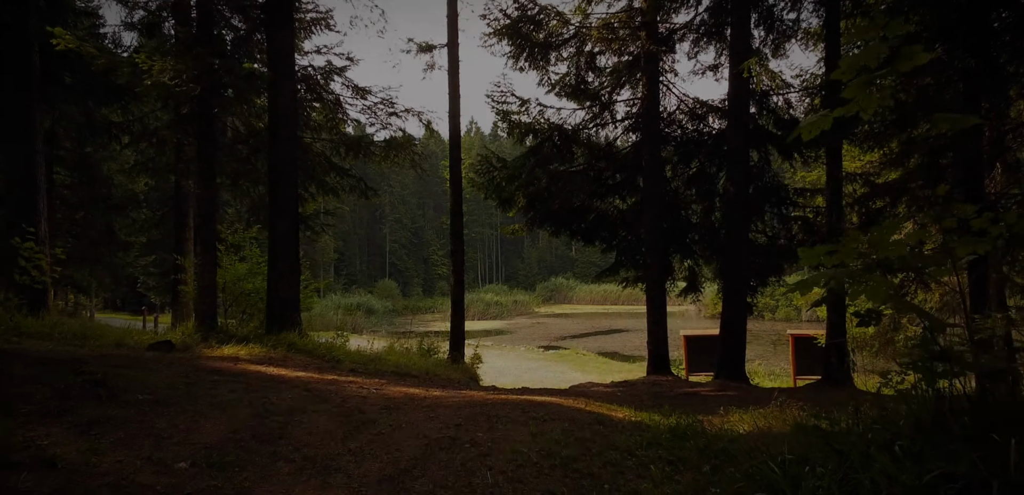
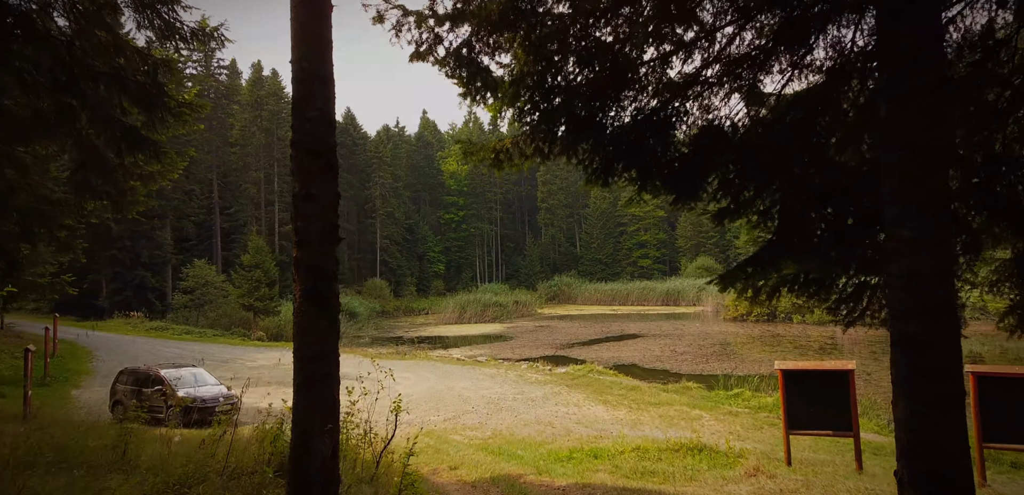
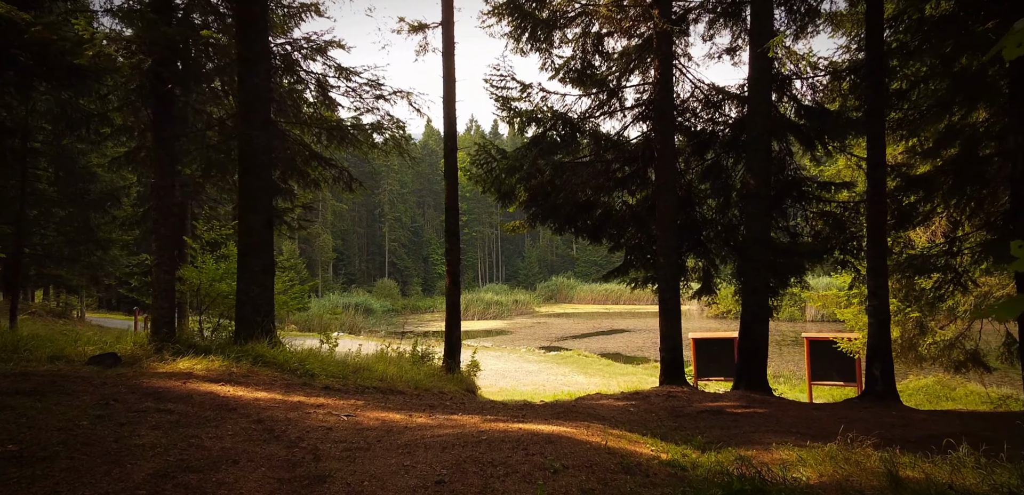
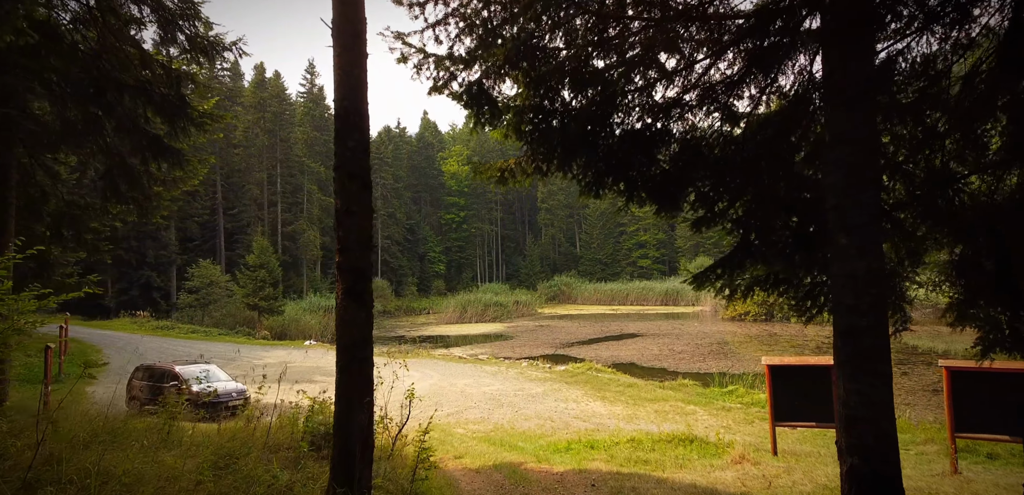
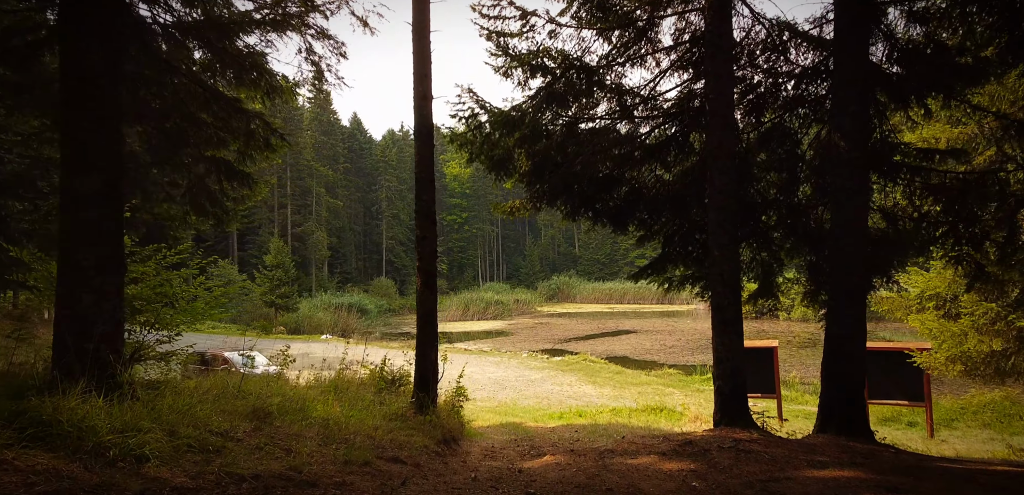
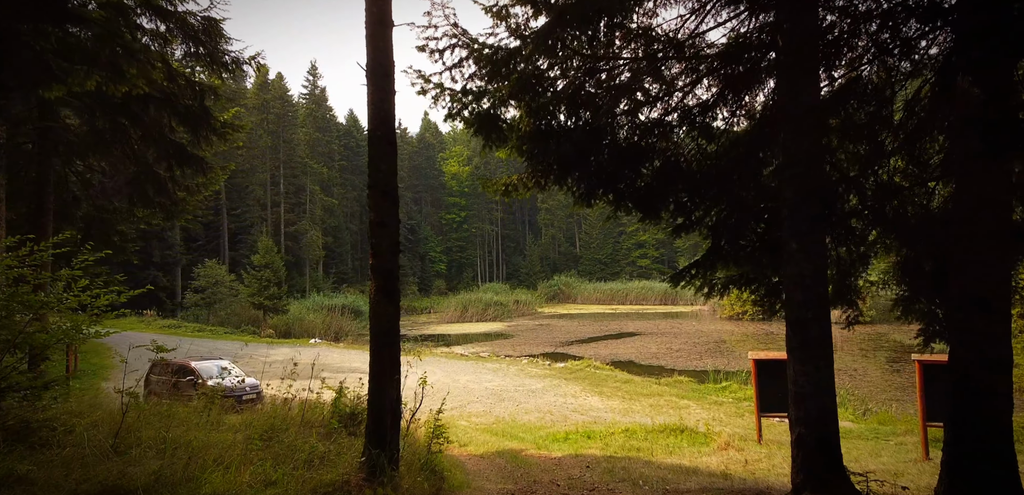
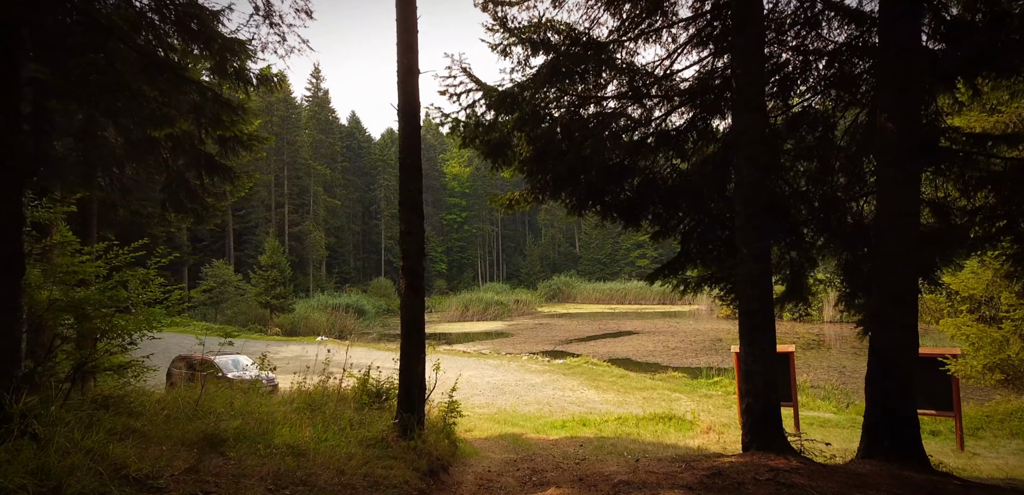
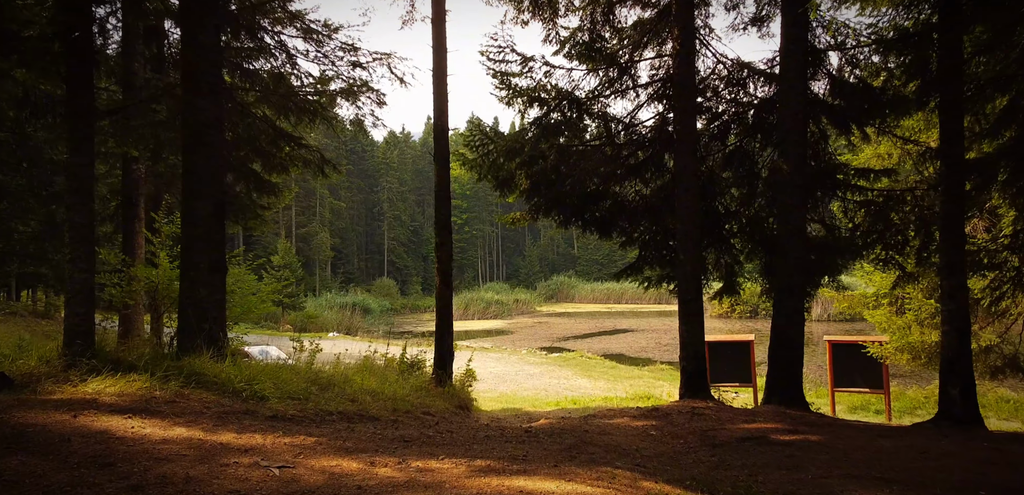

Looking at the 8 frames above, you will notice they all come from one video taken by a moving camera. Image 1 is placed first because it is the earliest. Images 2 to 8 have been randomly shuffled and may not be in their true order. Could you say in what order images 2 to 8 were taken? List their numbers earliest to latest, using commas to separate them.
3, 8, 5, 7, 6, 4, 2
